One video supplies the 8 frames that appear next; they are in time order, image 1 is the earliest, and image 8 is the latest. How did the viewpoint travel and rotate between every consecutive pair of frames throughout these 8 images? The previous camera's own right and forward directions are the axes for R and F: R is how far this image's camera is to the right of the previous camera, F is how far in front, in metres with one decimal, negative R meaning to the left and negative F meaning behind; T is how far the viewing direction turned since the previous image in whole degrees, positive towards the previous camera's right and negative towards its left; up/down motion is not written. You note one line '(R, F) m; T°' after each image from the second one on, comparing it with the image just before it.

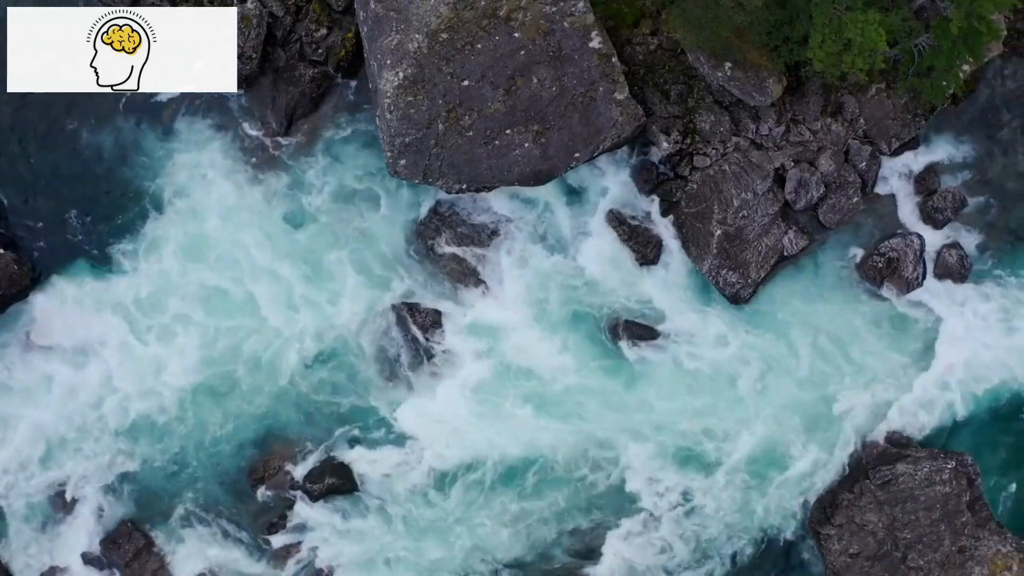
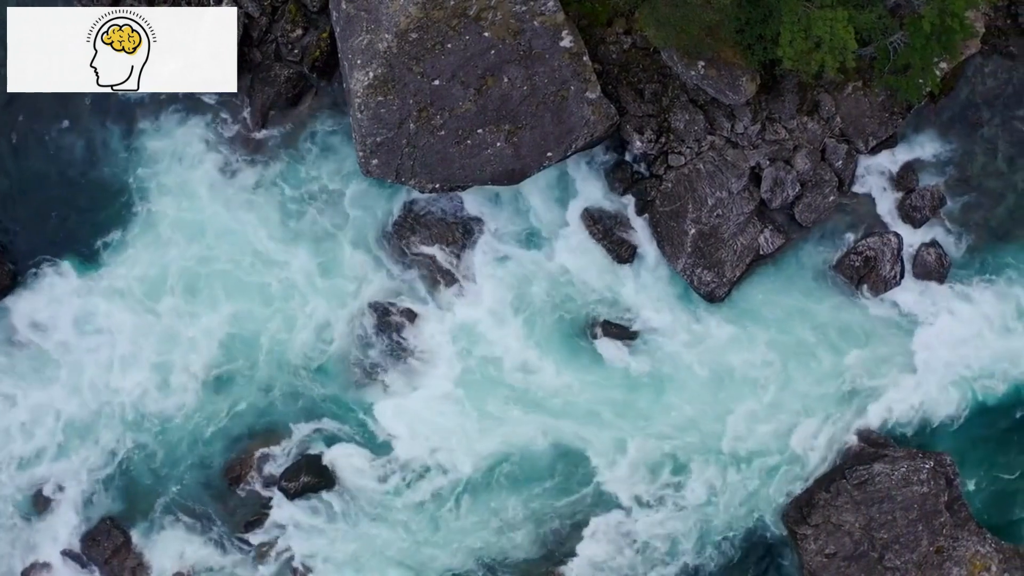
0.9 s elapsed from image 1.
(+1.3, 0.0) m; -1°
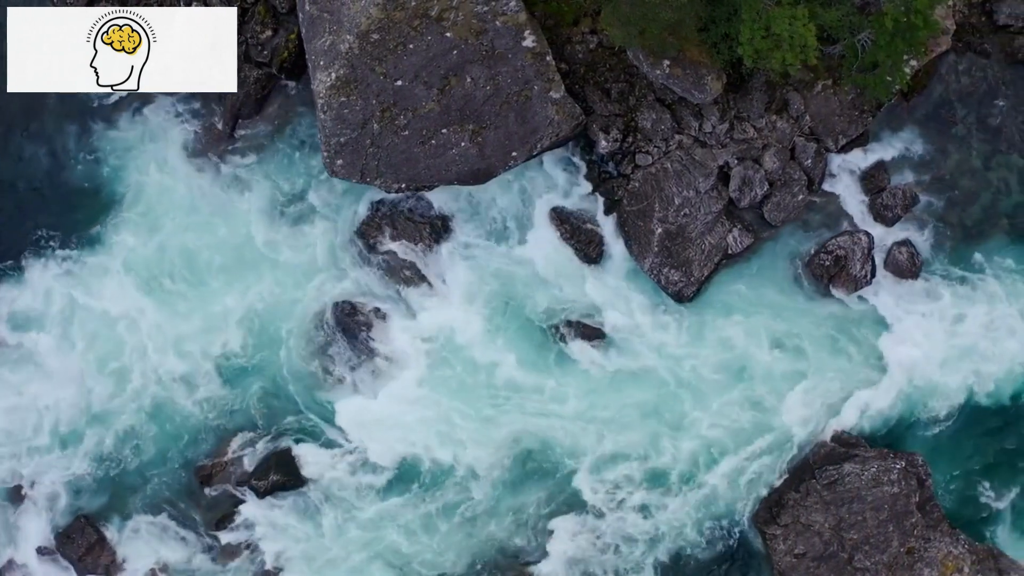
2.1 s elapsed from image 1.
(+1.7, -0.1) m; -1°
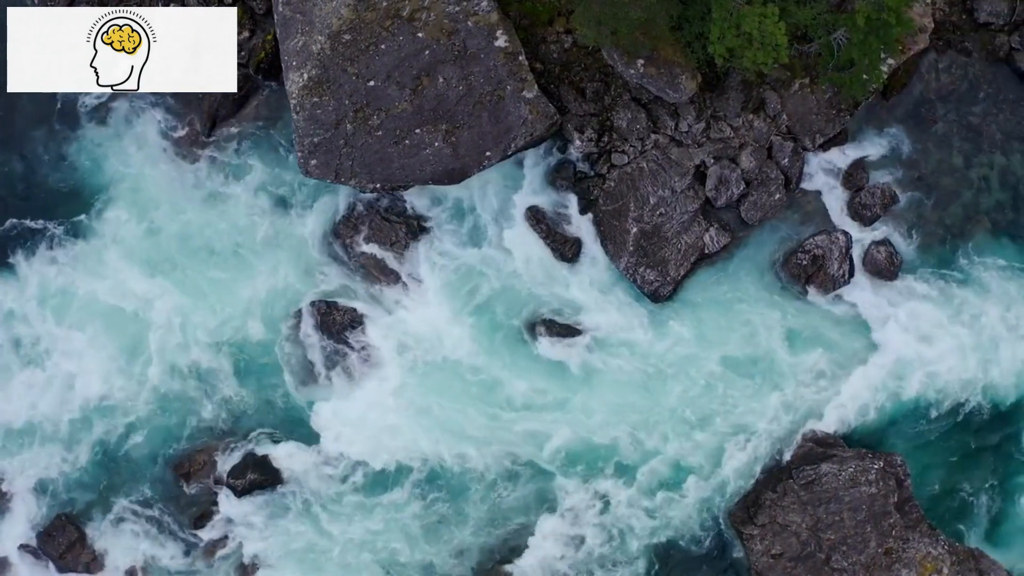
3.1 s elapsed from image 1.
(+1.3, 0.0) m; -1°
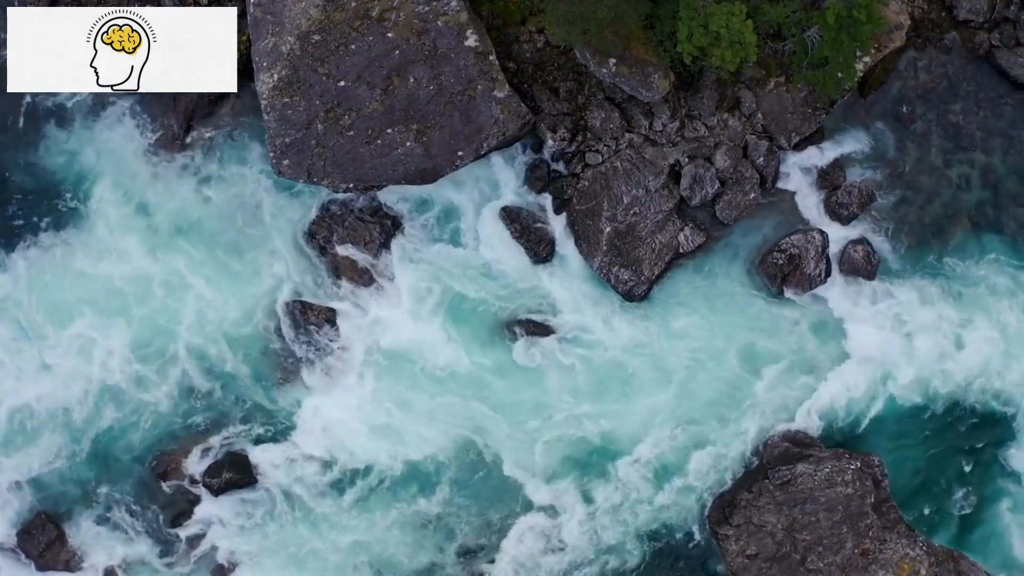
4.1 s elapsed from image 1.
(+1.4, 0.0) m; -1°
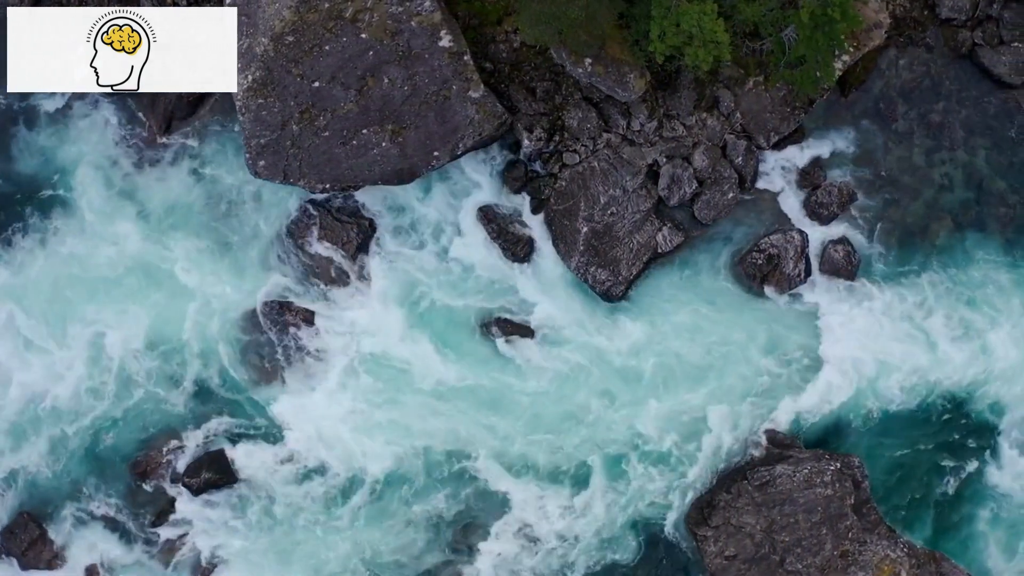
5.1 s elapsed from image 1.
(+1.2, 0.0) m; -1°
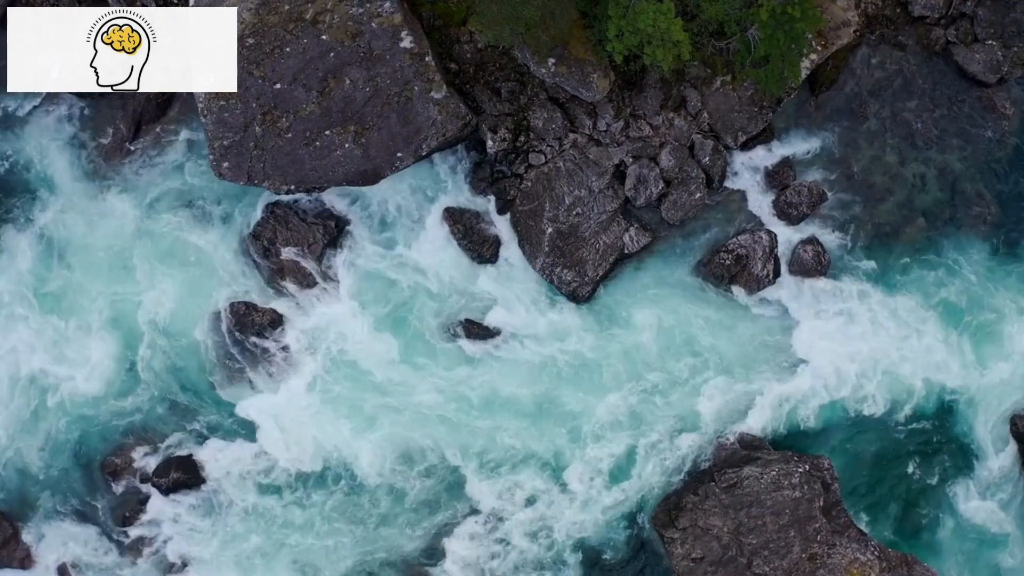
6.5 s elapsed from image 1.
(+1.8, +0.1) m; -1°
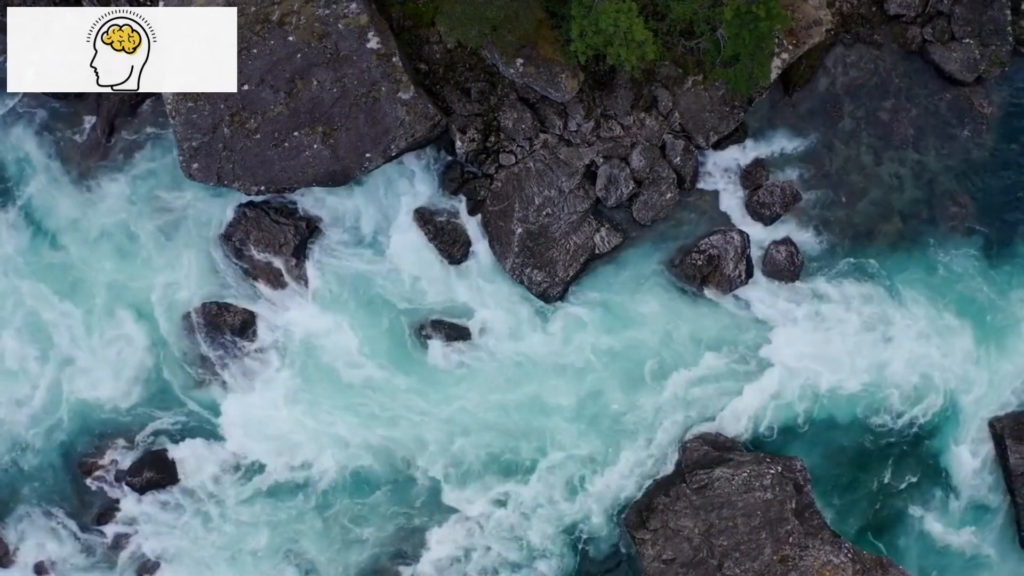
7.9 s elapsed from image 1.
(+1.5, 0.0) m; -1°
